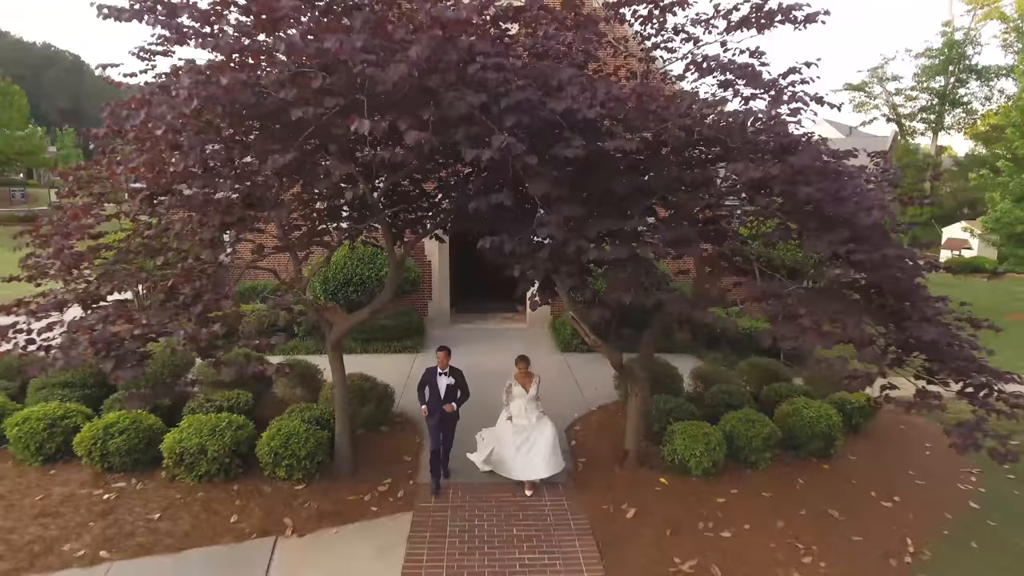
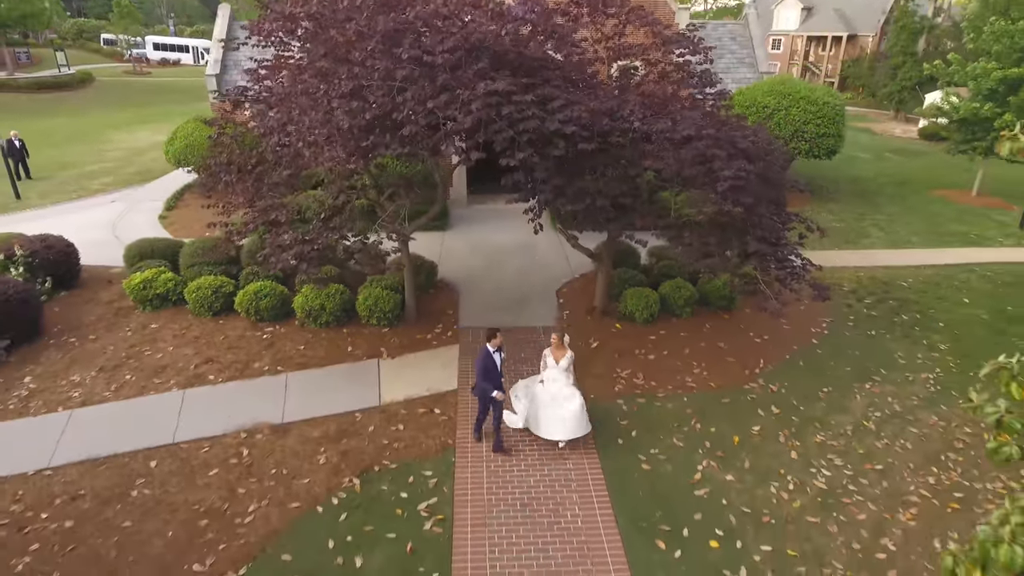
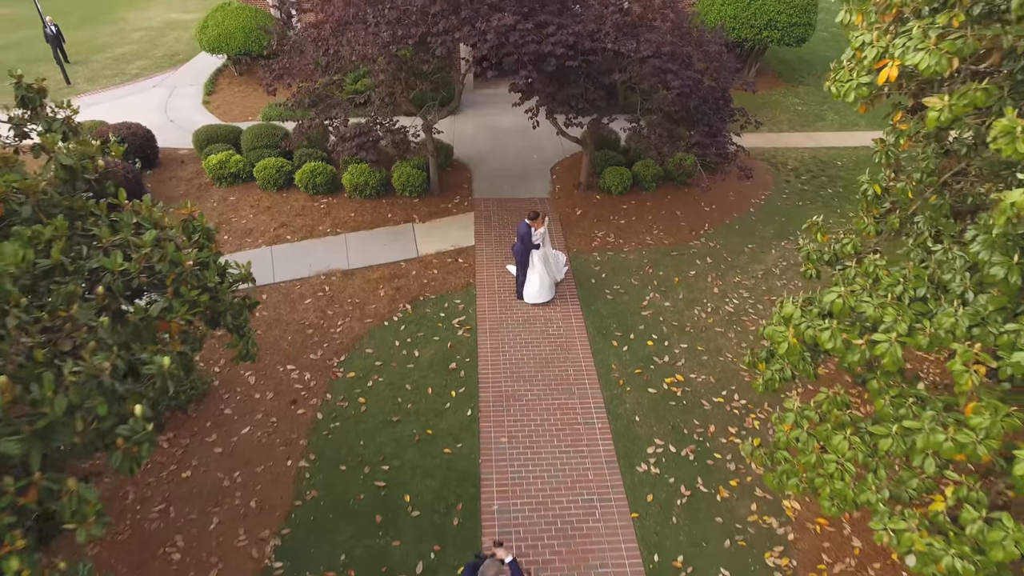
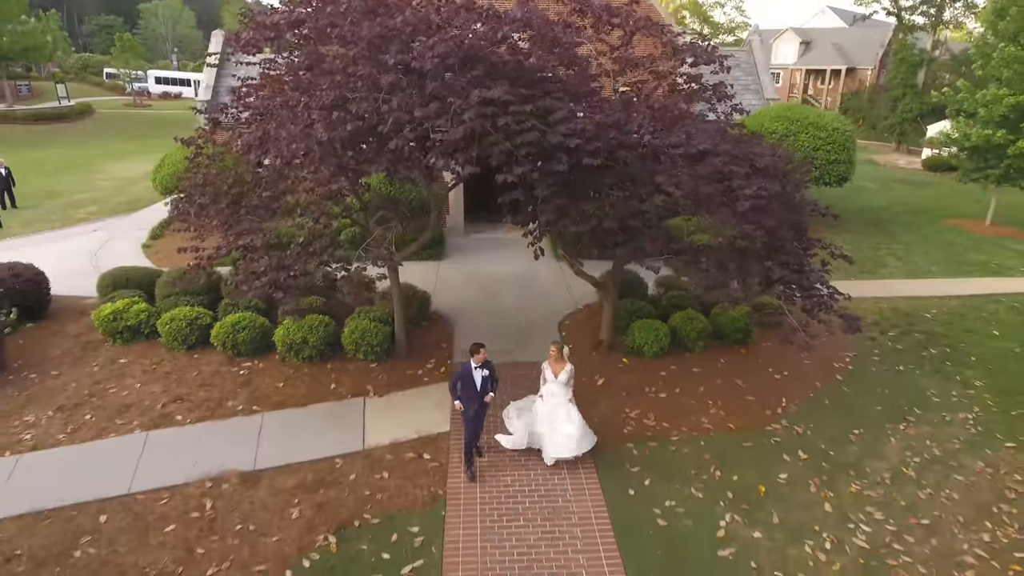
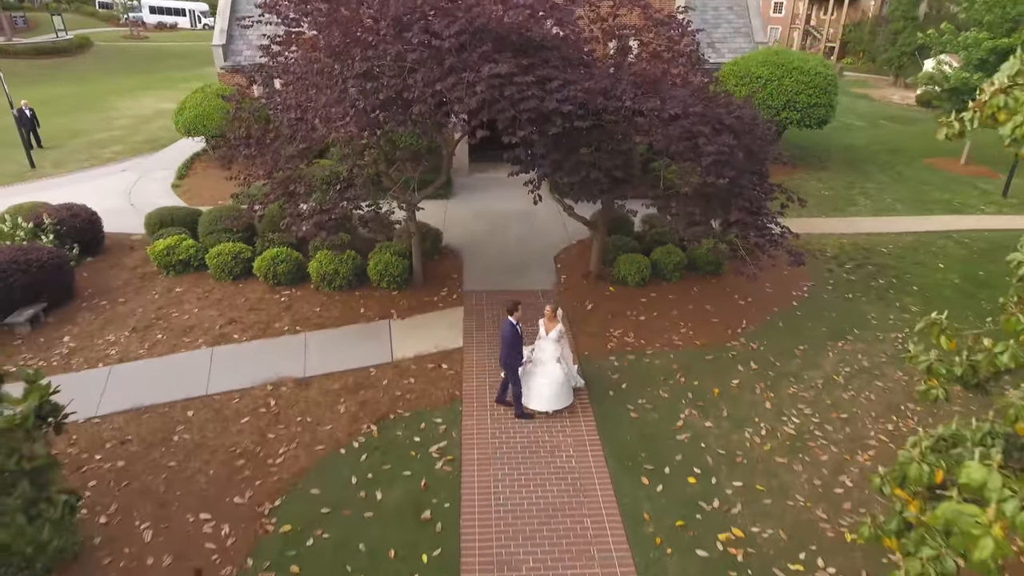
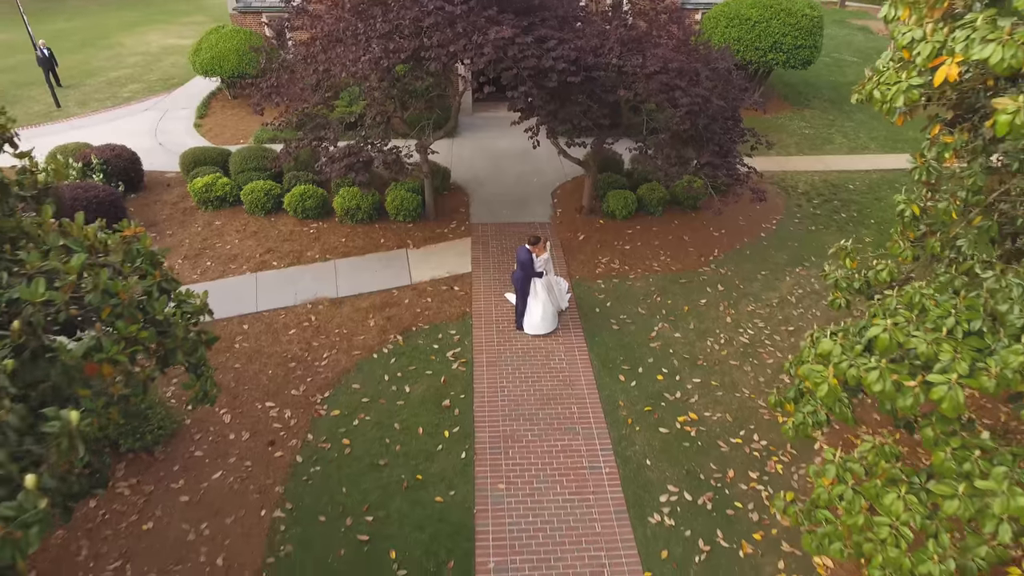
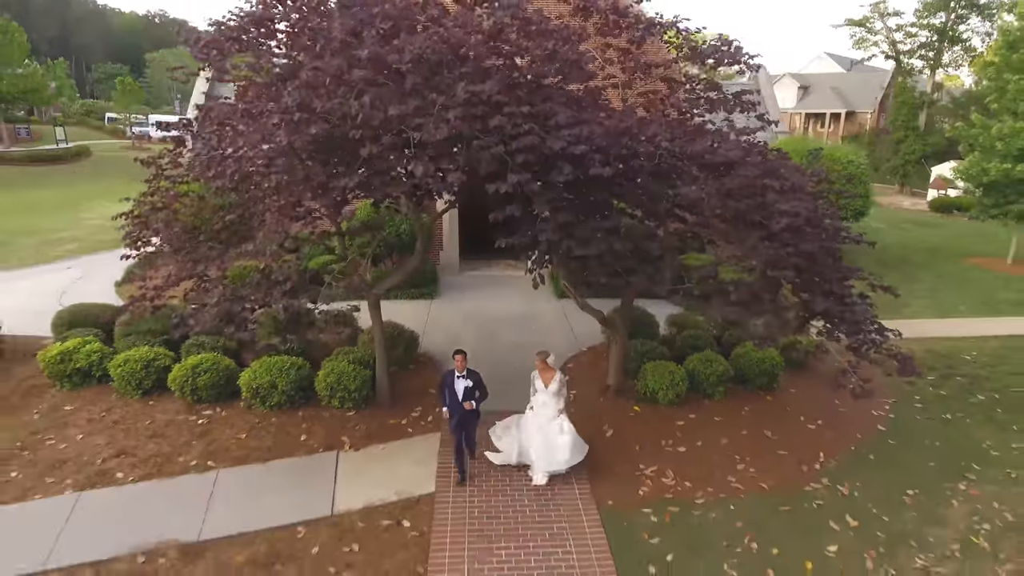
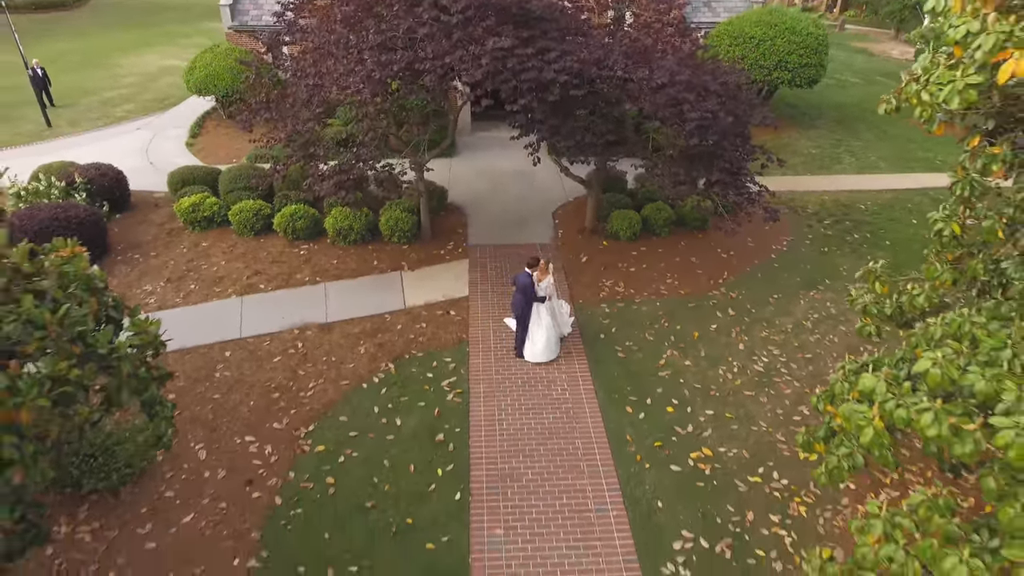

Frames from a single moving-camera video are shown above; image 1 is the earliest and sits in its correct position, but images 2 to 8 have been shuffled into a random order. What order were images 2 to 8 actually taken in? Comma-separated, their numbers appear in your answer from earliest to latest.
7, 4, 2, 5, 8, 6, 3
